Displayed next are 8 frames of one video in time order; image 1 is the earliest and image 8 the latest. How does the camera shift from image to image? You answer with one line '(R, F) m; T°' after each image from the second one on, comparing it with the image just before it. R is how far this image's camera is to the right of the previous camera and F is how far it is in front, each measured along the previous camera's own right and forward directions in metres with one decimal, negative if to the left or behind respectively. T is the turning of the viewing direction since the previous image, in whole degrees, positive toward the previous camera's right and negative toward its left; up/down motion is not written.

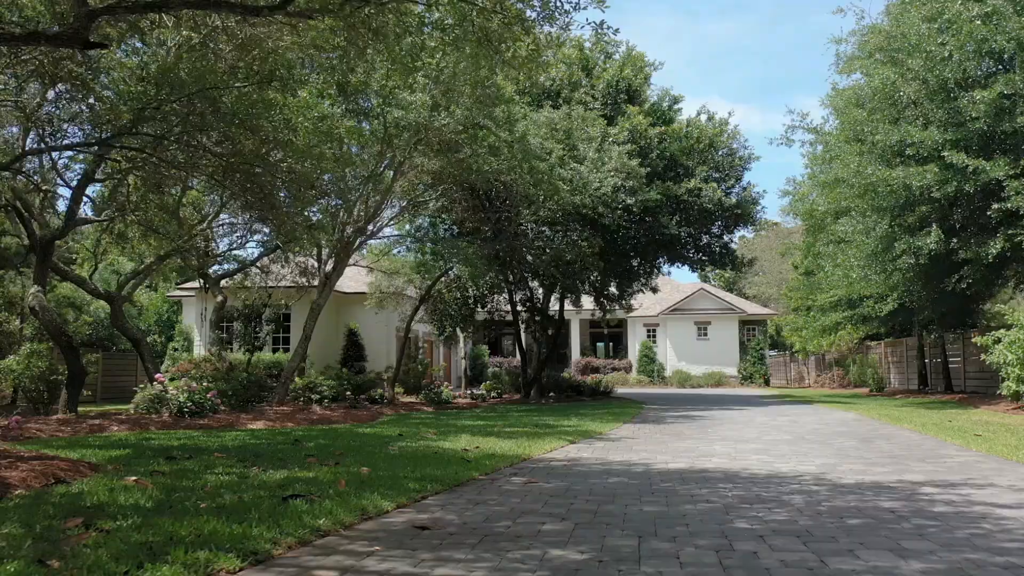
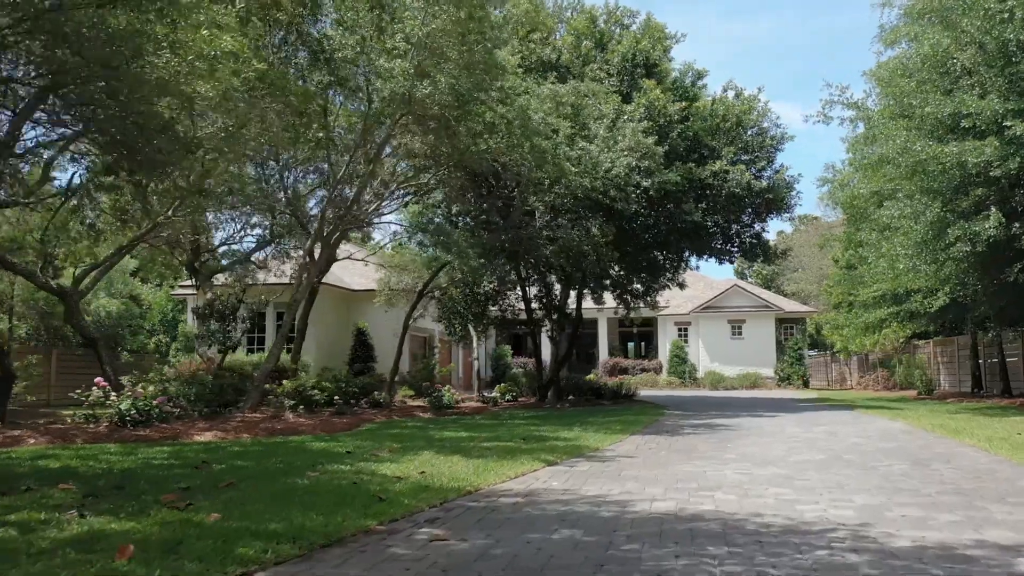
(+0.7, +2.0) m; -3°
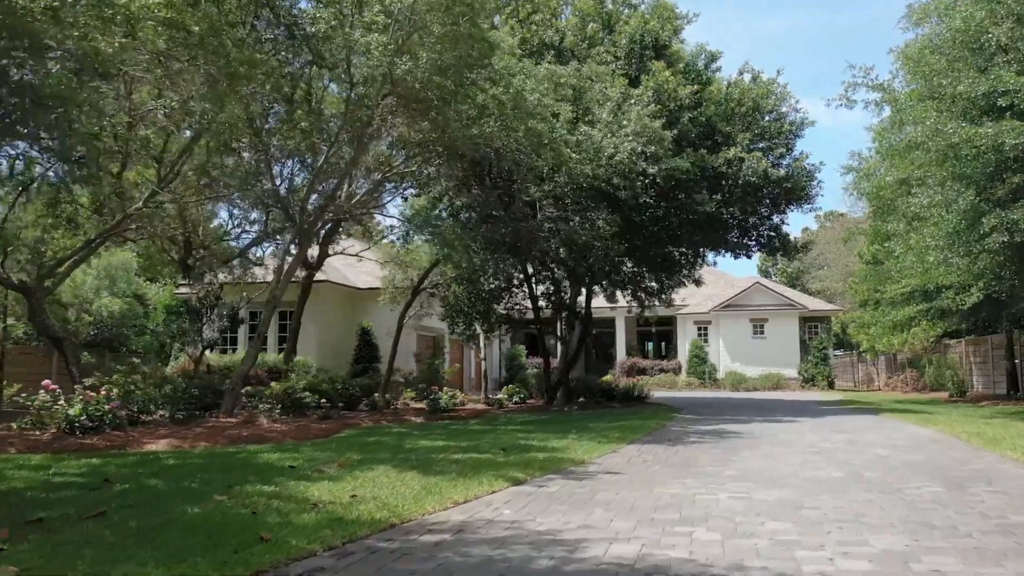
(+0.6, +1.2) m; -2°
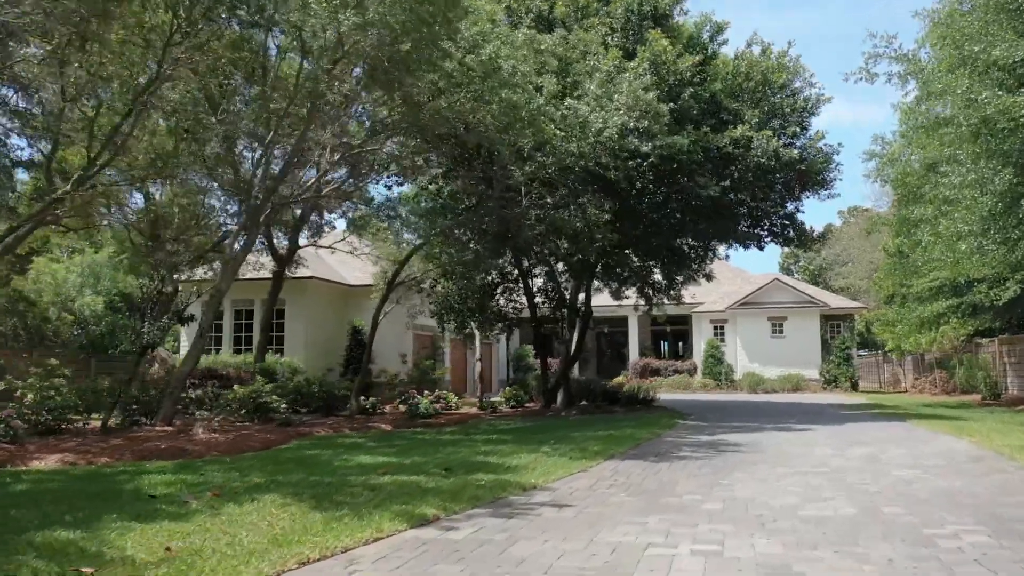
(+0.8, +1.7) m; -2°
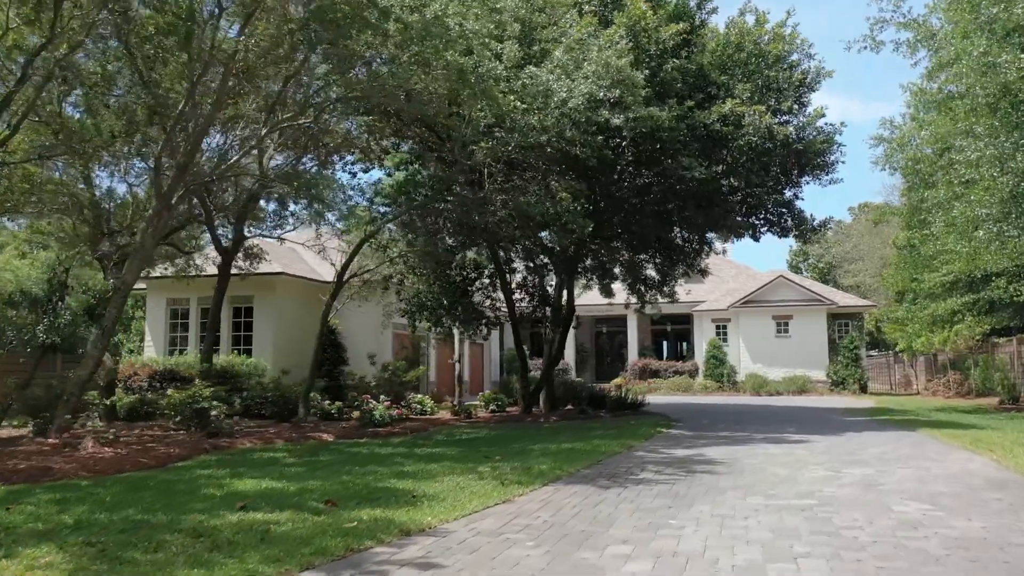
(+0.9, +1.8) m; -1°
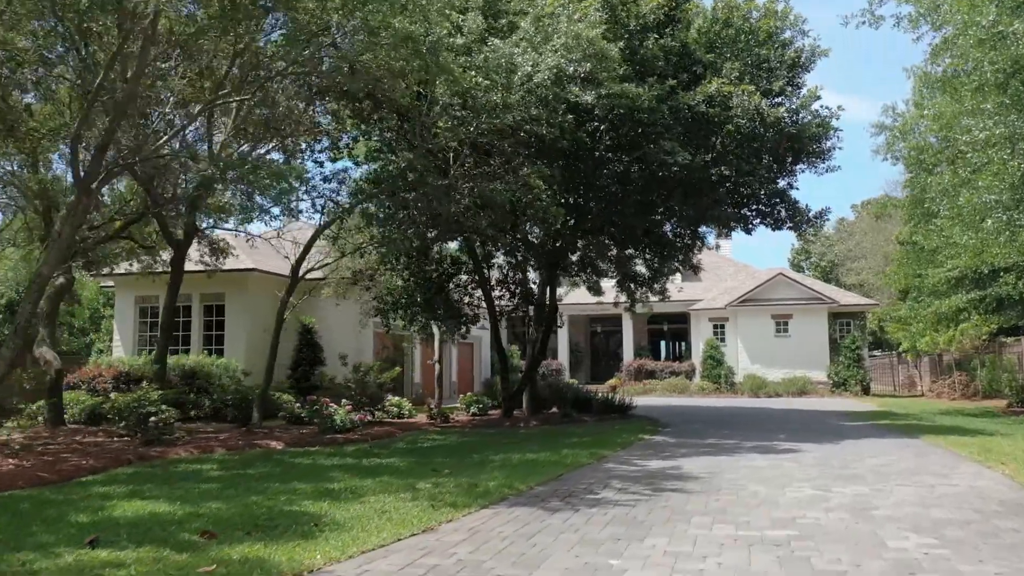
(+0.6, +1.2) m; 0°
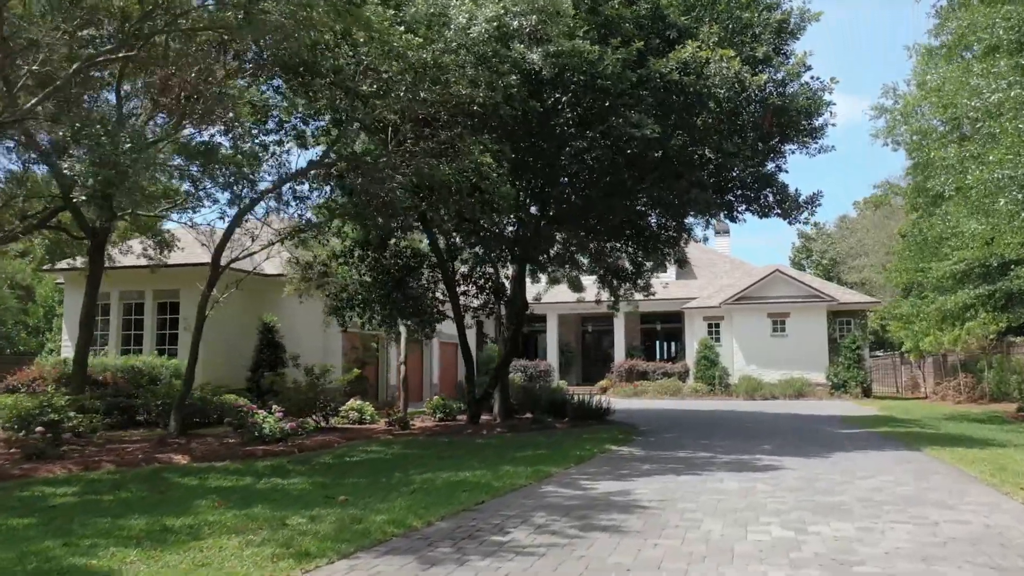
(+0.9, +1.7) m; 0°
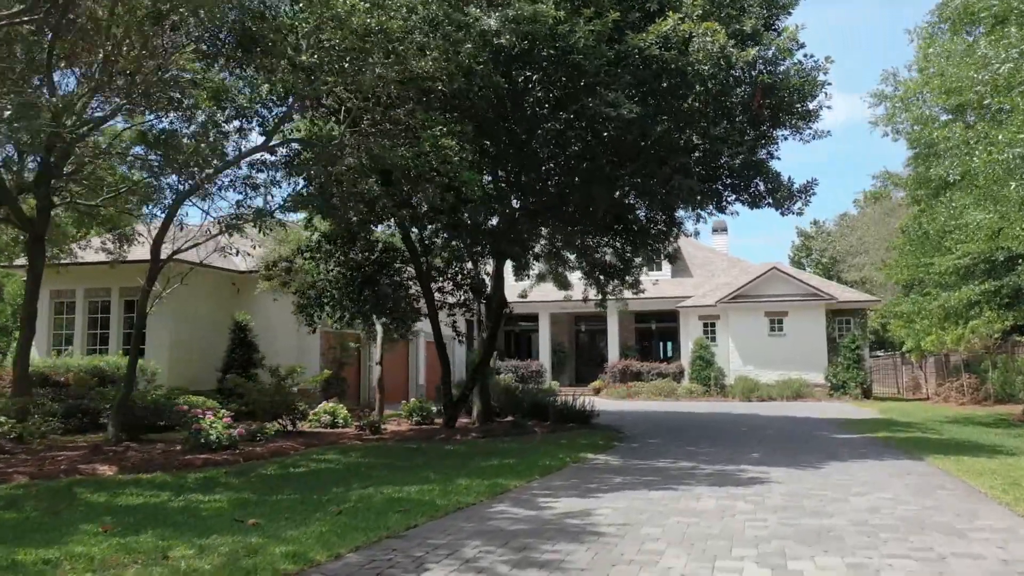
(+0.5, +1.0) m; 0°
